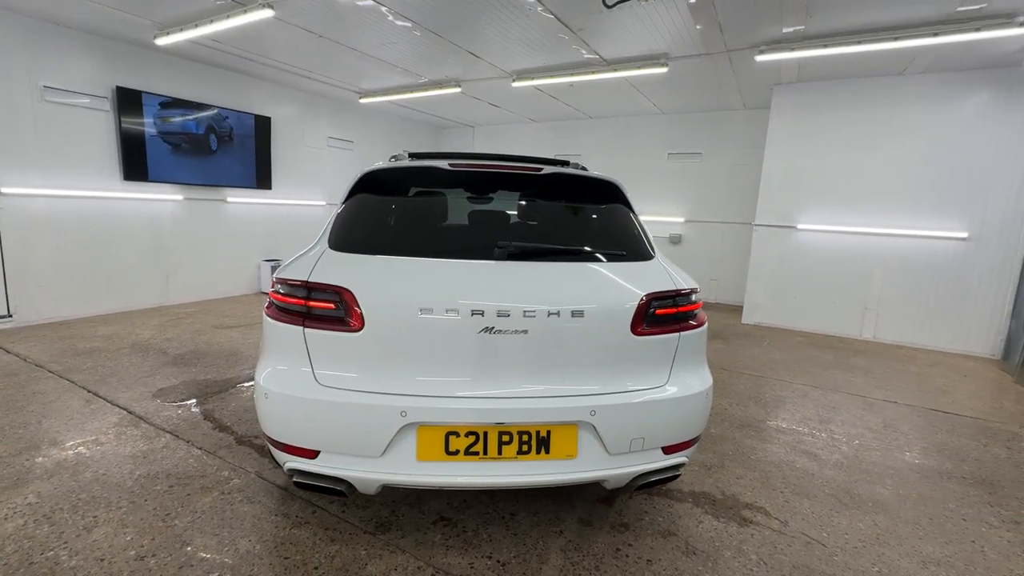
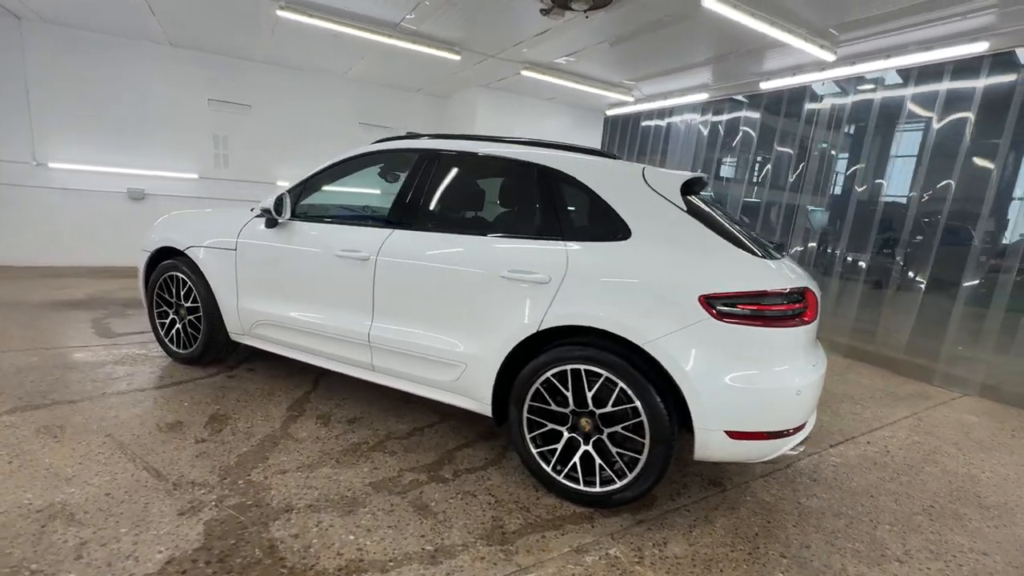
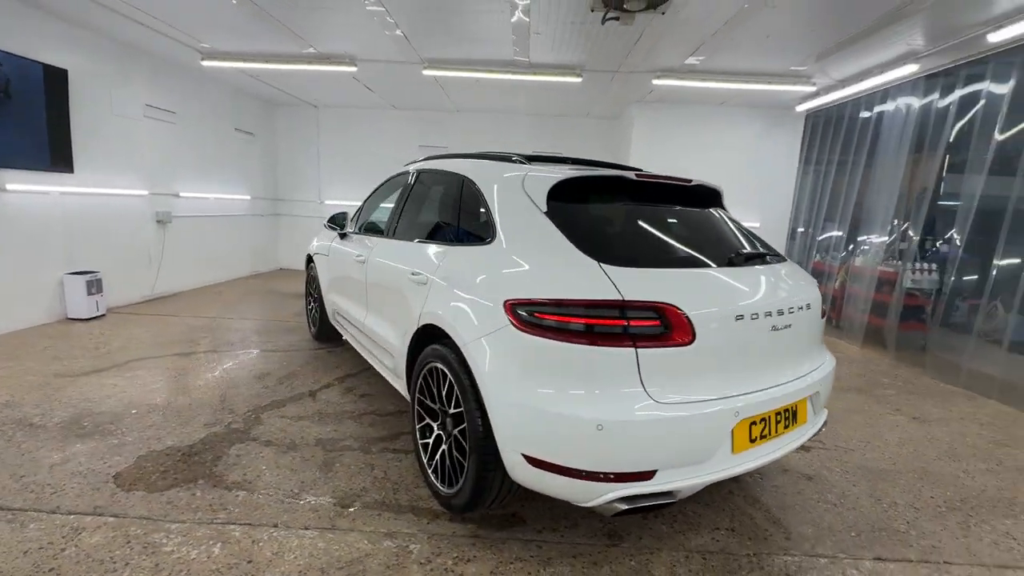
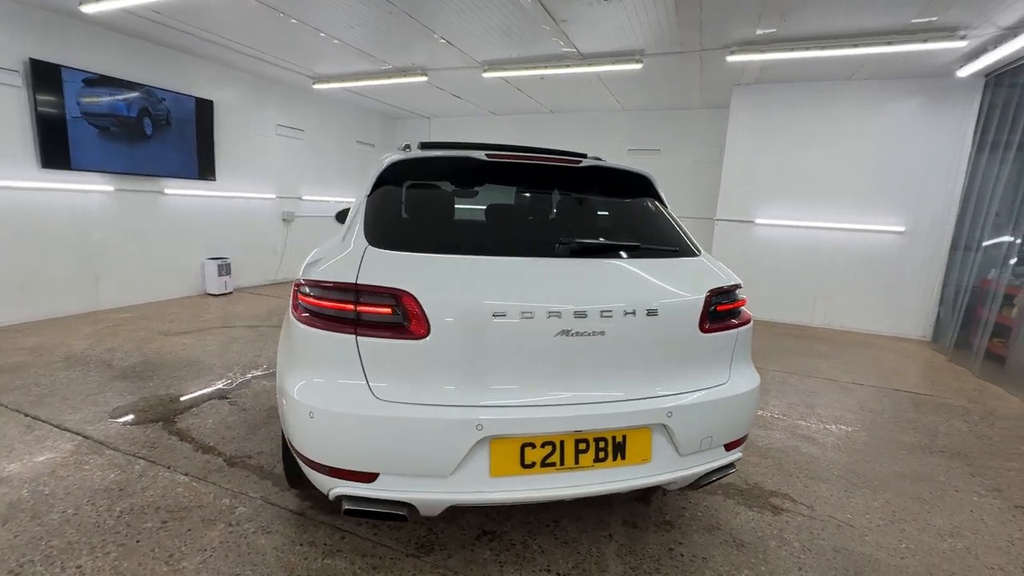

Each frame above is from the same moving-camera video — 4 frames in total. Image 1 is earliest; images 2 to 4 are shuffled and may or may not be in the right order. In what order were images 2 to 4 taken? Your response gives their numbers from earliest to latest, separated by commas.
4, 3, 2
